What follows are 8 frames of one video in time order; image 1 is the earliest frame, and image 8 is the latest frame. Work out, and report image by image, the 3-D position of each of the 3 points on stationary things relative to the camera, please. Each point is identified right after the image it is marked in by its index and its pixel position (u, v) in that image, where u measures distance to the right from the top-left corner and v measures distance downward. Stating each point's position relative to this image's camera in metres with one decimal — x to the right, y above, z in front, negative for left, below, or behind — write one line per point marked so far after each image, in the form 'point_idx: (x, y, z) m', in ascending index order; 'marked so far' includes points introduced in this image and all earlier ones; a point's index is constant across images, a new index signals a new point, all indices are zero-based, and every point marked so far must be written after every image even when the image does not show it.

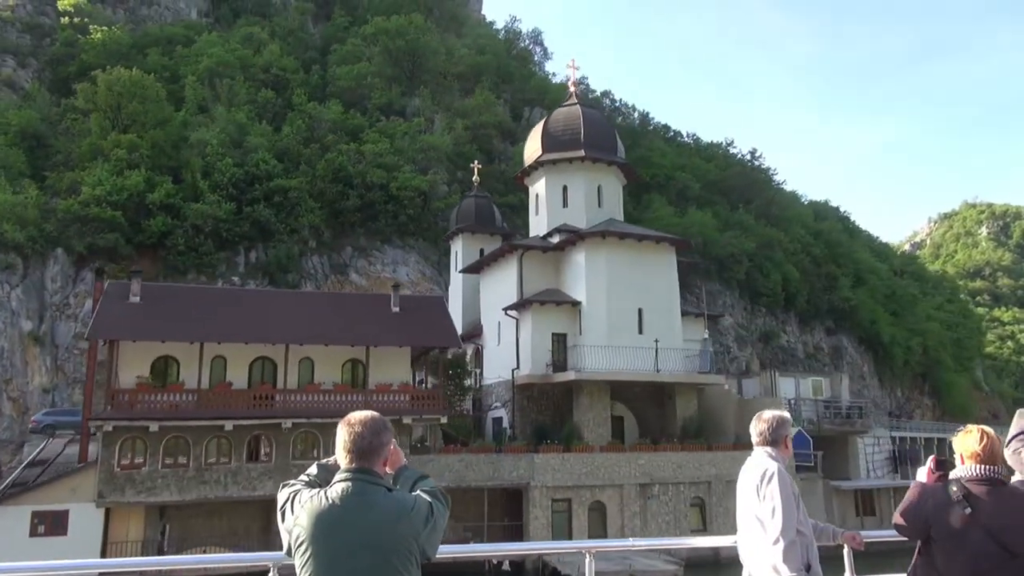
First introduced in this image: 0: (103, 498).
0: (-9.6, -4.9, +18.4) m
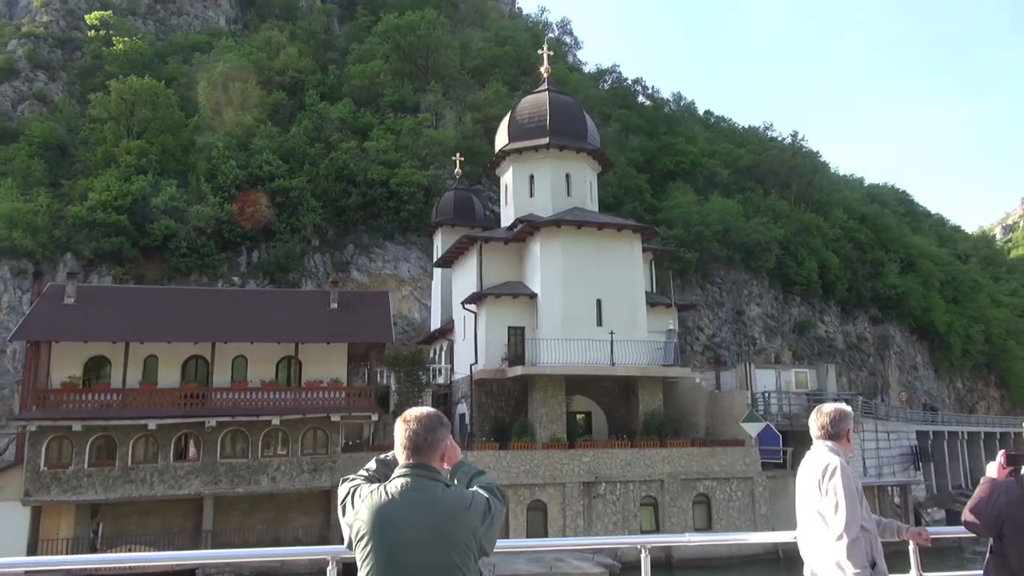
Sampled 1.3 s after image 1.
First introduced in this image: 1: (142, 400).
0: (-11.5, -5.0, +18.7) m
1: (-9.3, -2.8, +19.6) m
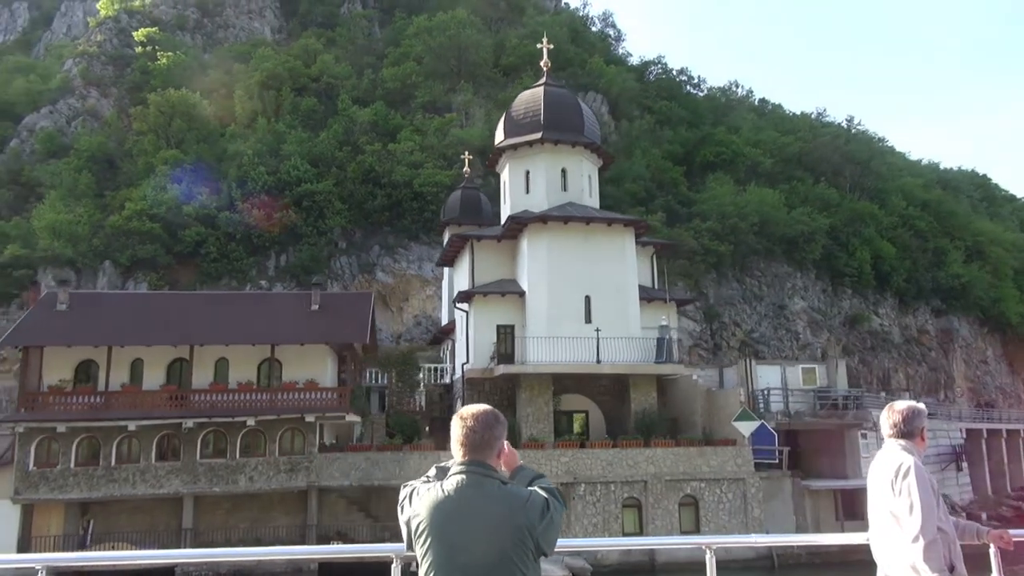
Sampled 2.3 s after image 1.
0: (-12.3, -5.1, +19.5) m
1: (-10.0, -3.0, +20.2) m
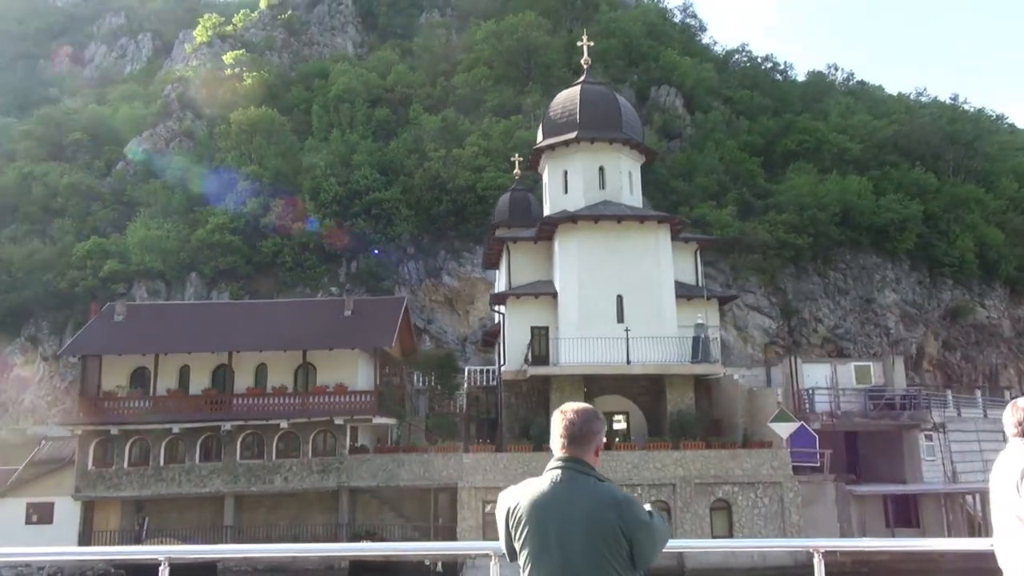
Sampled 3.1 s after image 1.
0: (-11.7, -5.5, +21.1) m
1: (-9.4, -3.3, +21.6) m
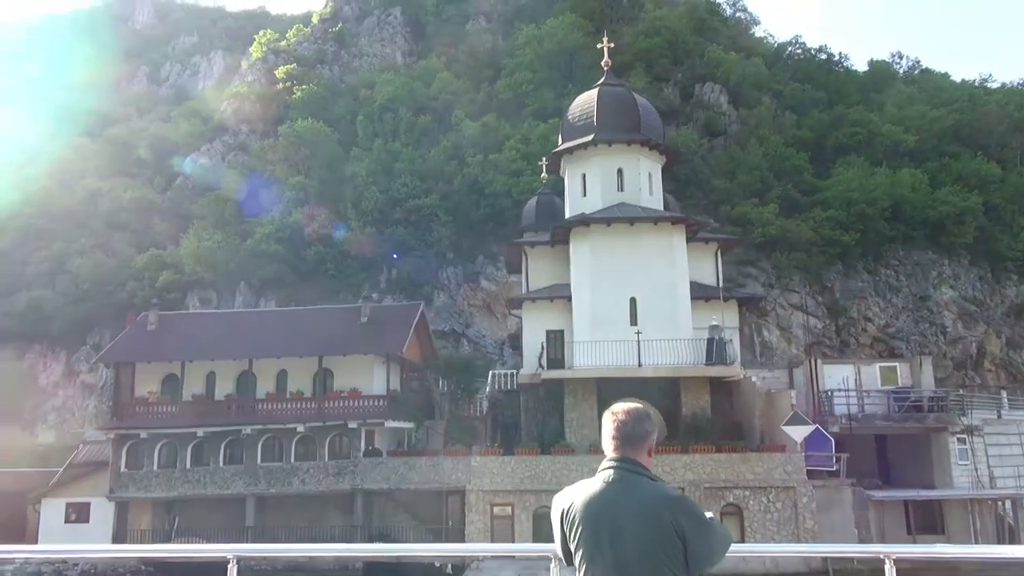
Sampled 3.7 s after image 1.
0: (-11.4, -5.8, +22.3) m
1: (-9.1, -3.5, +22.5) m
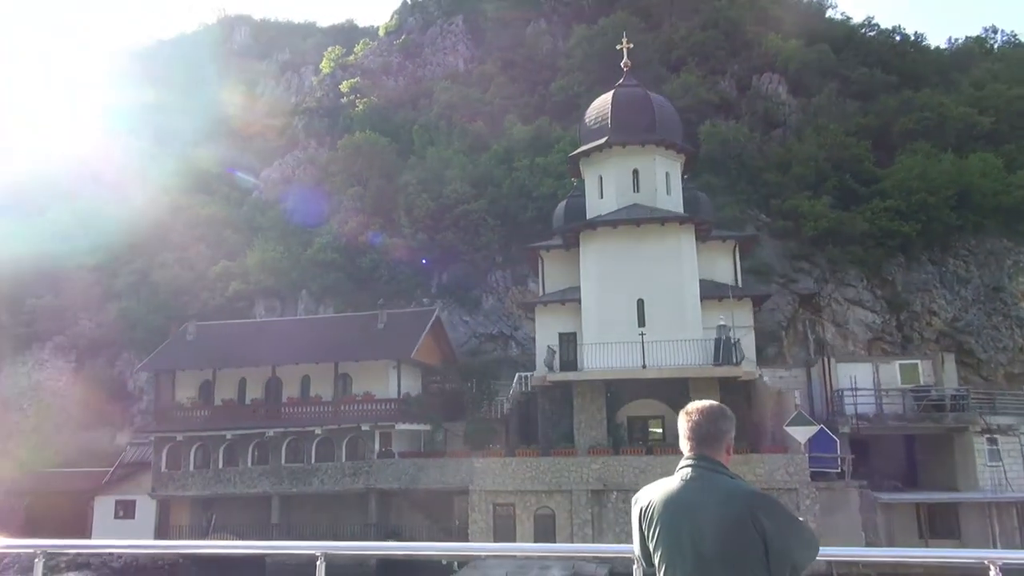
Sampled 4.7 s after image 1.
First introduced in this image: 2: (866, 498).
0: (-11.0, -6.3, +24.1) m
1: (-8.8, -3.9, +24.1) m
2: (+8.9, -5.2, +19.6) m
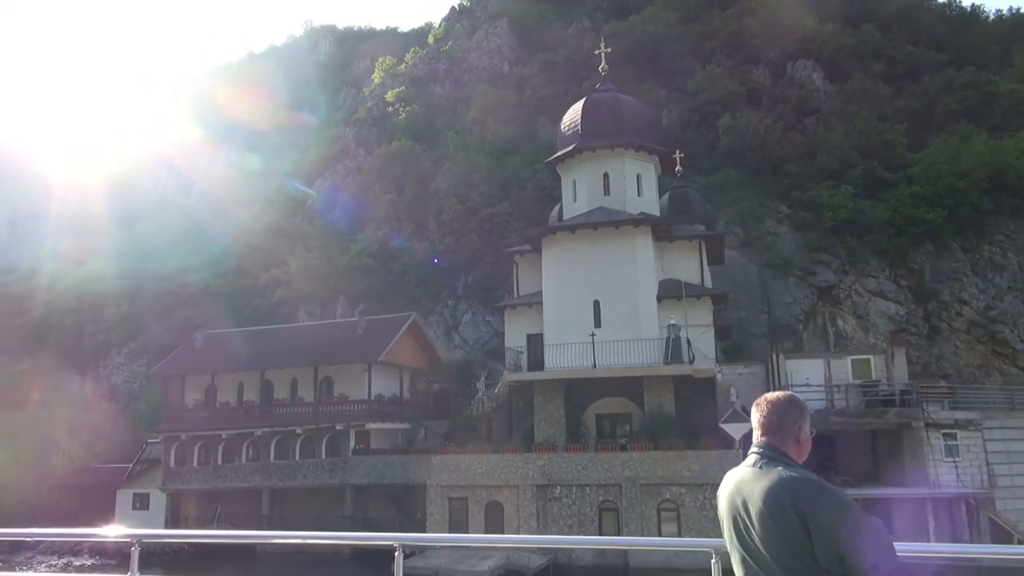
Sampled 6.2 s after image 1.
0: (-11.9, -6.7, +26.7) m
1: (-9.7, -4.3, +26.4) m
2: (+7.3, -5.2, +19.9) m
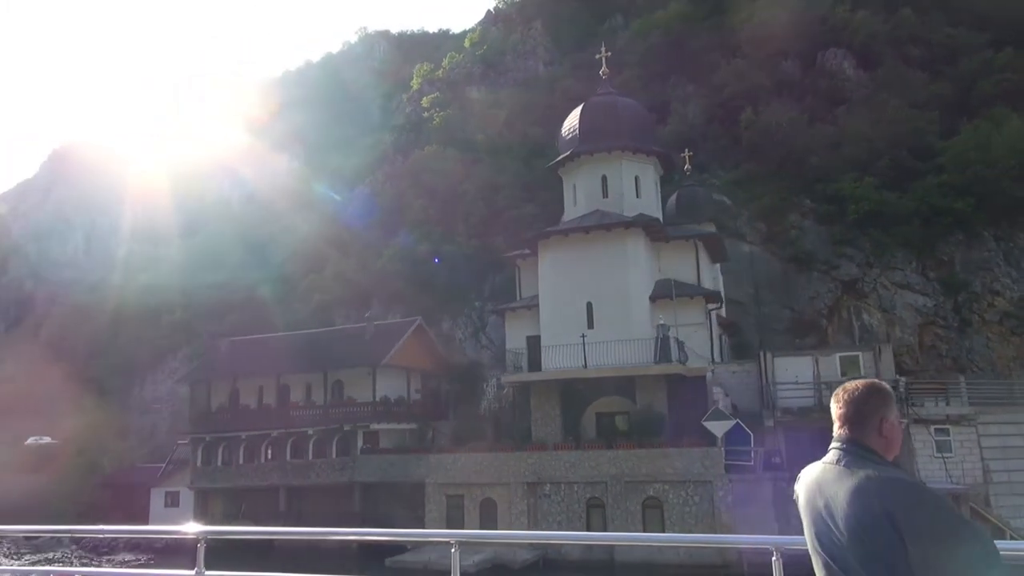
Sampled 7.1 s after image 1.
0: (-11.6, -7.1, +28.4) m
1: (-9.6, -4.7, +27.9) m
2: (+6.9, -5.2, +20.2) m
